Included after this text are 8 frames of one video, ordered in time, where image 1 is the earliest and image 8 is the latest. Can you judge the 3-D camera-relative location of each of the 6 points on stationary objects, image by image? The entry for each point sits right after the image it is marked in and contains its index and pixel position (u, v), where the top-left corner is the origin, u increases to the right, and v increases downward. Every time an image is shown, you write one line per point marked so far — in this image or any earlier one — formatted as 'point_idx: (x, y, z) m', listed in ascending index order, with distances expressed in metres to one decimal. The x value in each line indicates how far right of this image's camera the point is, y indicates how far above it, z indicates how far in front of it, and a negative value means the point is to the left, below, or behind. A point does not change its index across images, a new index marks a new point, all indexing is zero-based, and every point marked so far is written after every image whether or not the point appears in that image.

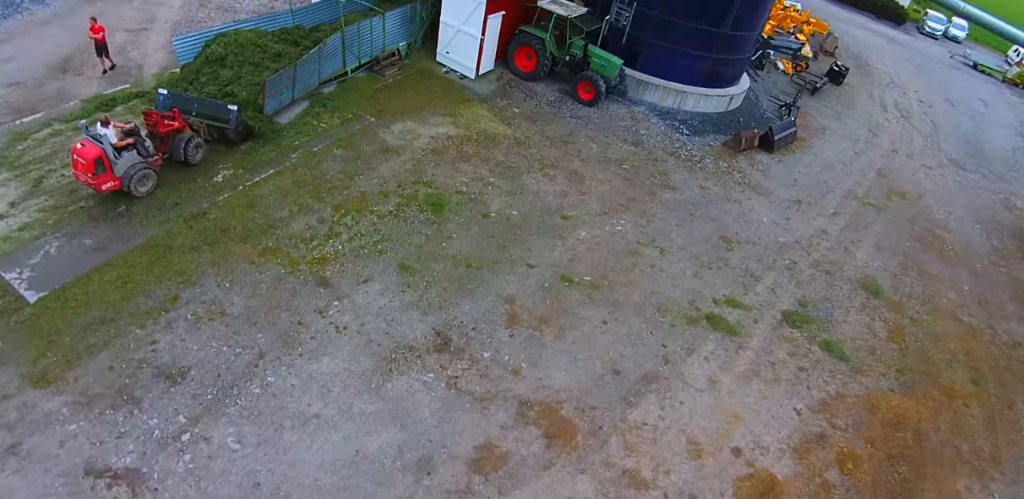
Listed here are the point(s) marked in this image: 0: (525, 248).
0: (+0.2, 0.0, +9.2) m
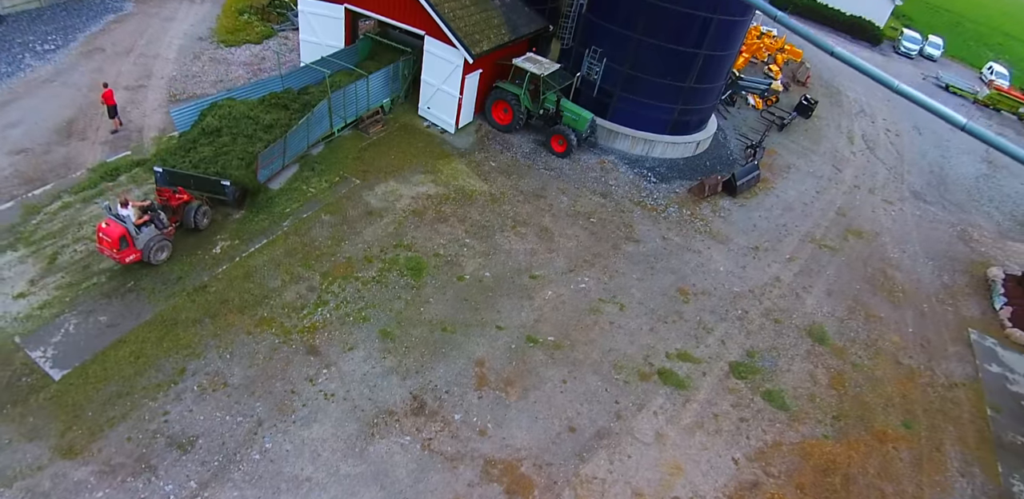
0: (-0.3, -1.1, +10.1) m
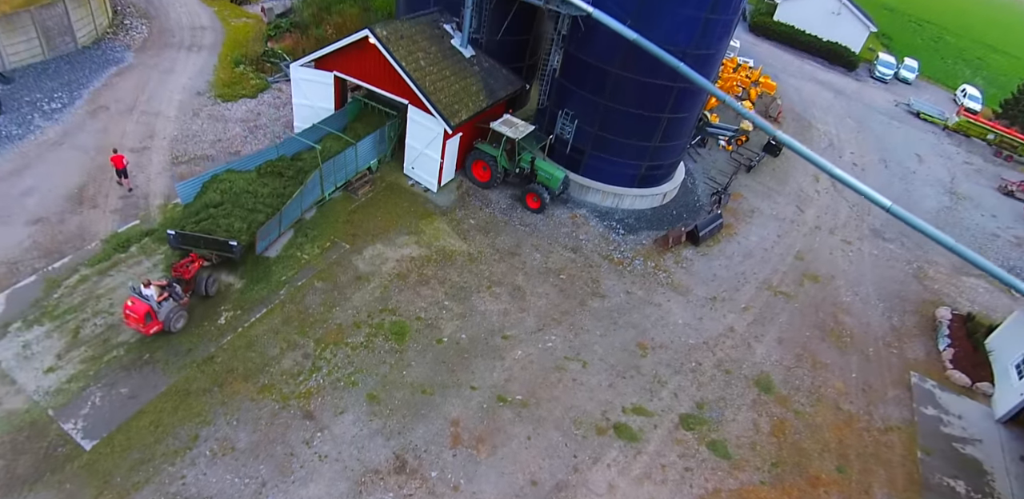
0: (-0.9, -2.5, +11.4) m
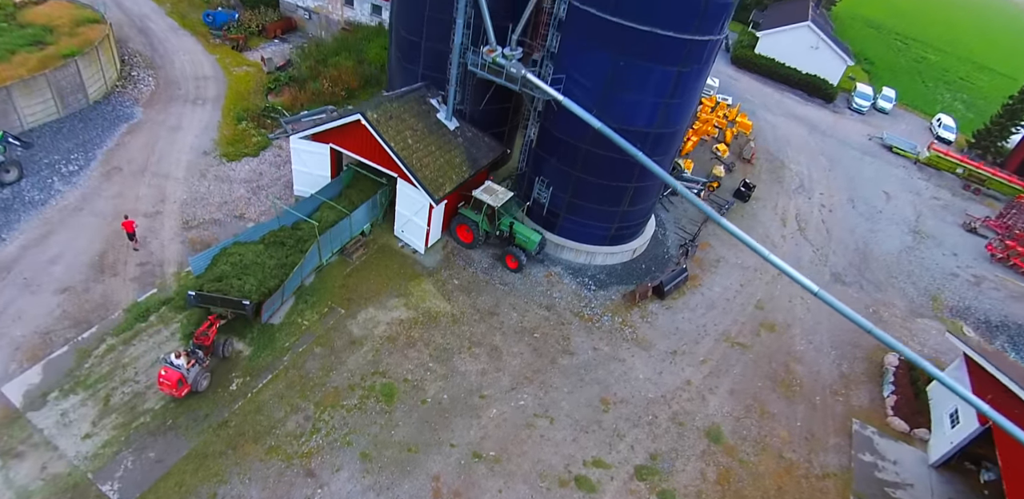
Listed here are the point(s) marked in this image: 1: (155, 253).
0: (-1.5, -4.3, +13.0) m
1: (-10.0, -0.1, +15.2) m
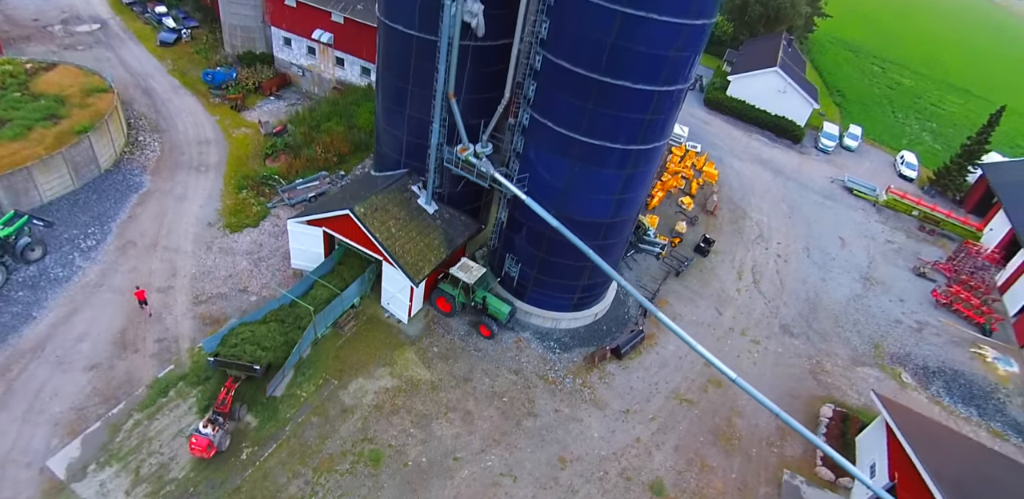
0: (-2.4, -6.8, +15.3) m
1: (-10.9, -2.6, +17.4) m
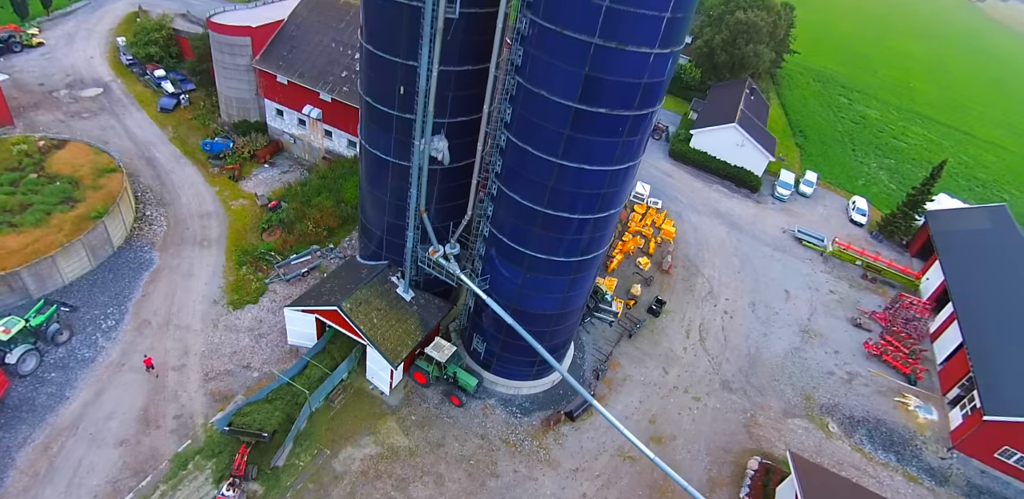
0: (-3.7, -10.1, +18.3) m
1: (-12.3, -5.9, +20.3) m
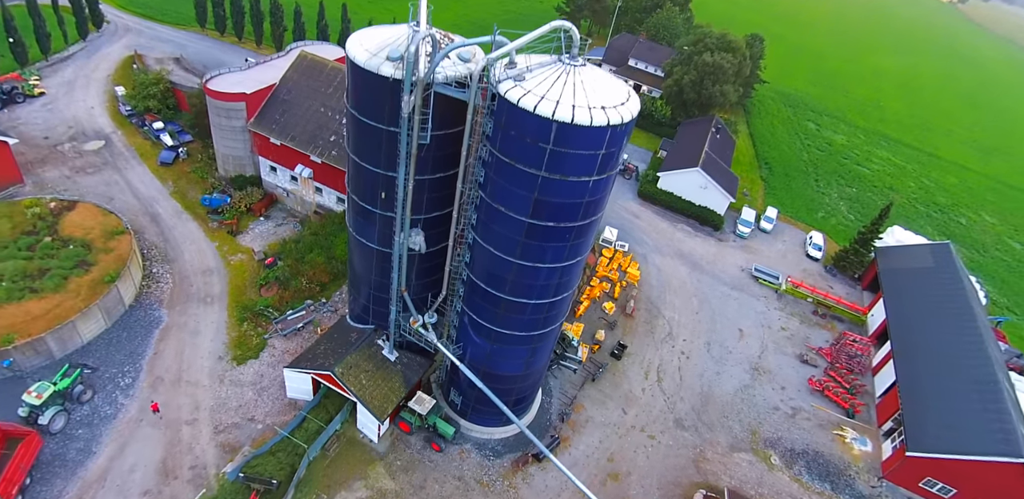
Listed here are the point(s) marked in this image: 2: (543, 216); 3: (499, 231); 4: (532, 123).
0: (-4.8, -13.1, +21.4) m
1: (-13.4, -8.9, +23.2) m
2: (+1.0, +1.2, +18.0) m
3: (-0.5, +0.6, +19.0) m
4: (+0.7, +3.9, +16.4) m
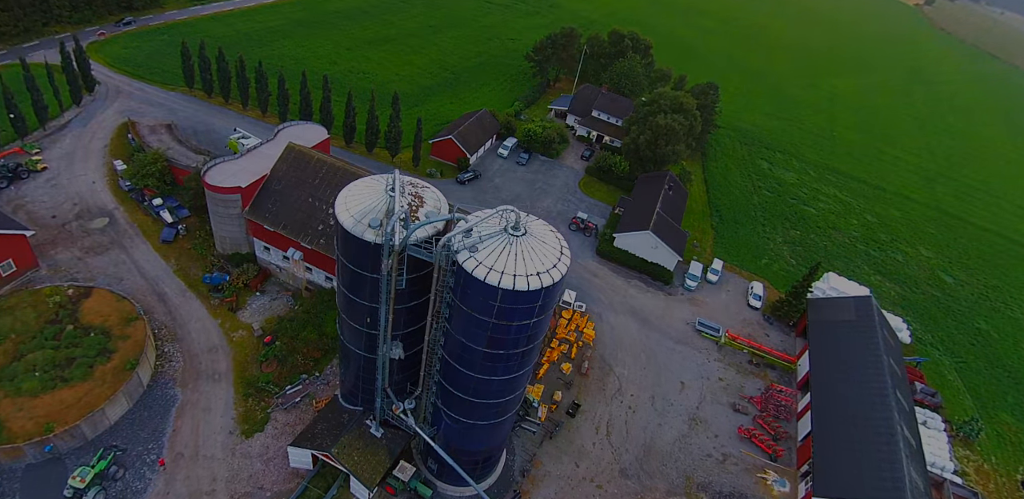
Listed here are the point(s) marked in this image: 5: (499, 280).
0: (-6.4, -18.2, +26.4) m
1: (-15.1, -14.0, +27.8) m
2: (-0.9, -4.0, +21.9) m
3: (-2.3, -4.6, +22.9) m
4: (-1.2, -1.5, +20.1) m
5: (-0.6, -1.2, +19.7) m
